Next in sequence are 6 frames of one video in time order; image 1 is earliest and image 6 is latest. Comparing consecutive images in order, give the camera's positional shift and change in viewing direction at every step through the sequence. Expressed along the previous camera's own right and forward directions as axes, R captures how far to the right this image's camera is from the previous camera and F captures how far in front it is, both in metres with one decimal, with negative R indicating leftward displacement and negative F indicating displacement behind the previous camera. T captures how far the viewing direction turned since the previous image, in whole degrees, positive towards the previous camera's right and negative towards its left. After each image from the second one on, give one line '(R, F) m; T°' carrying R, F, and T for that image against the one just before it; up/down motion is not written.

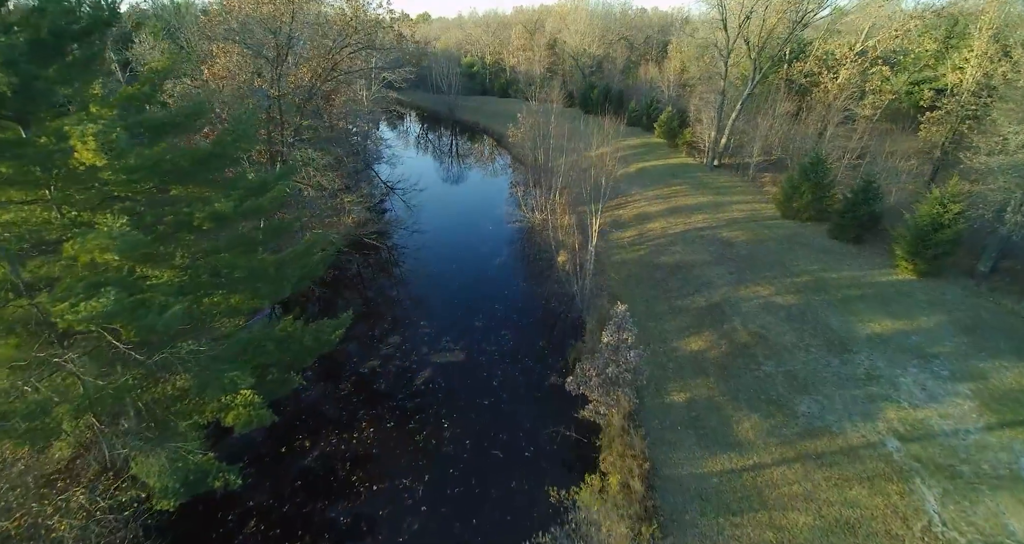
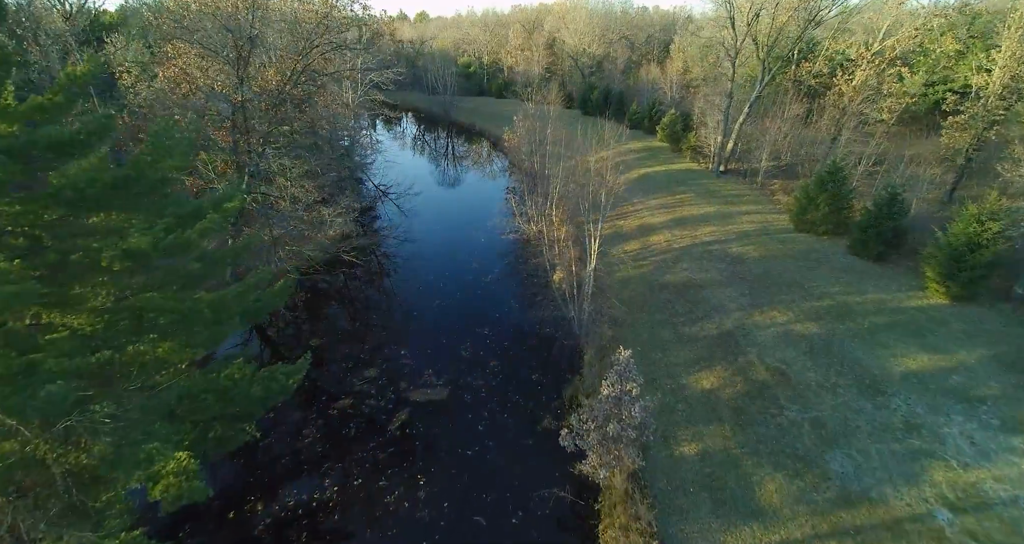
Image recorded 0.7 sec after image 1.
(+0.3, +1.8) m; 0°
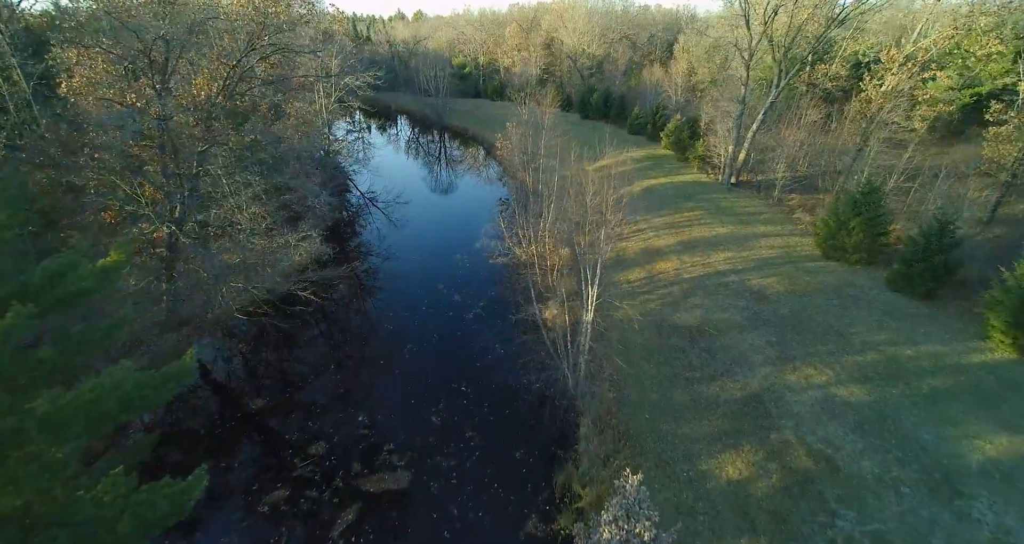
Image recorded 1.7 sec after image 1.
(+0.5, +2.8) m; 0°
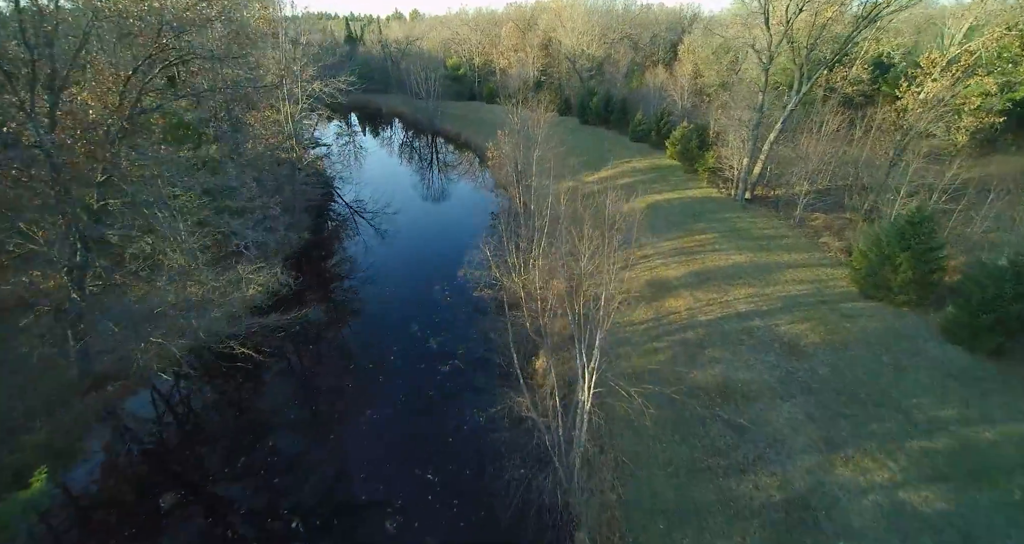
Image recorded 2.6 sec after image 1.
(+0.5, +2.9) m; 0°
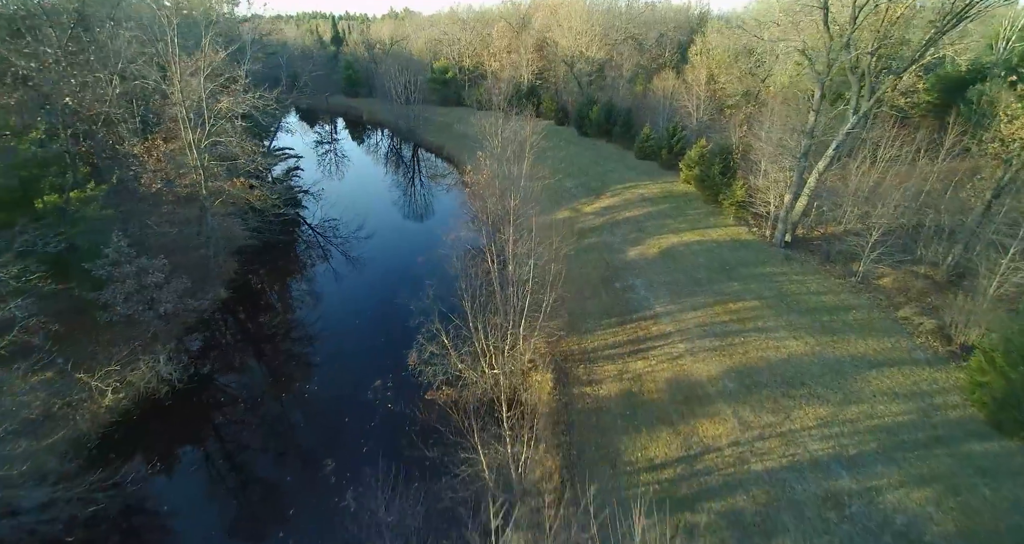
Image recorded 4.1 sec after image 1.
(+1.0, +5.7) m; 0°
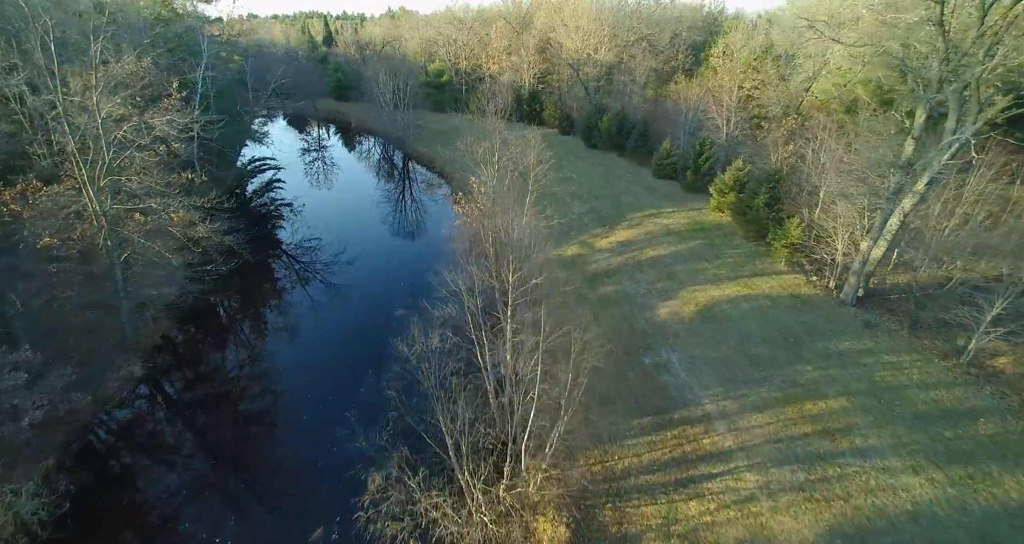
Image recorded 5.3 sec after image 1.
(0.0, +4.5) m; 0°
